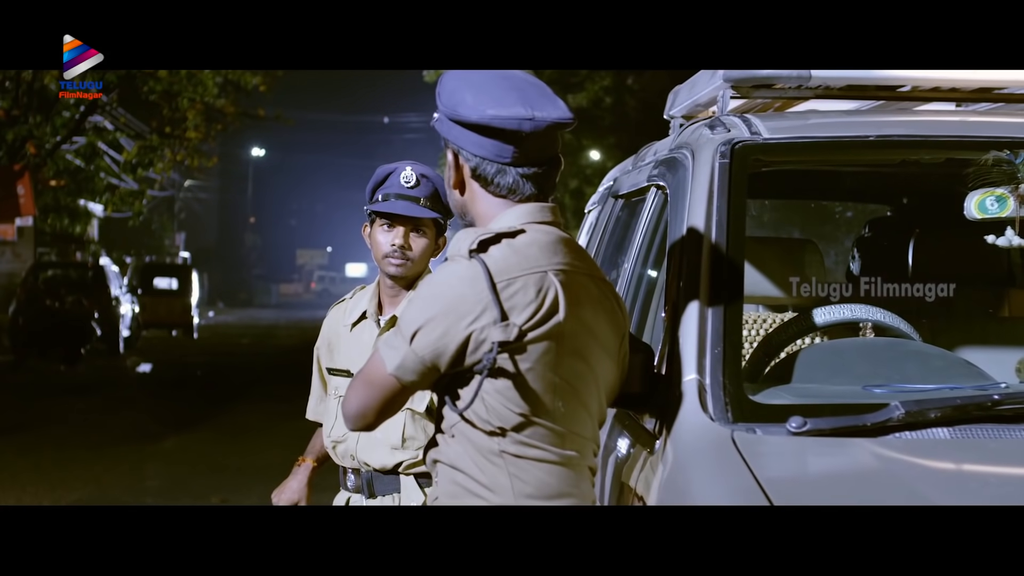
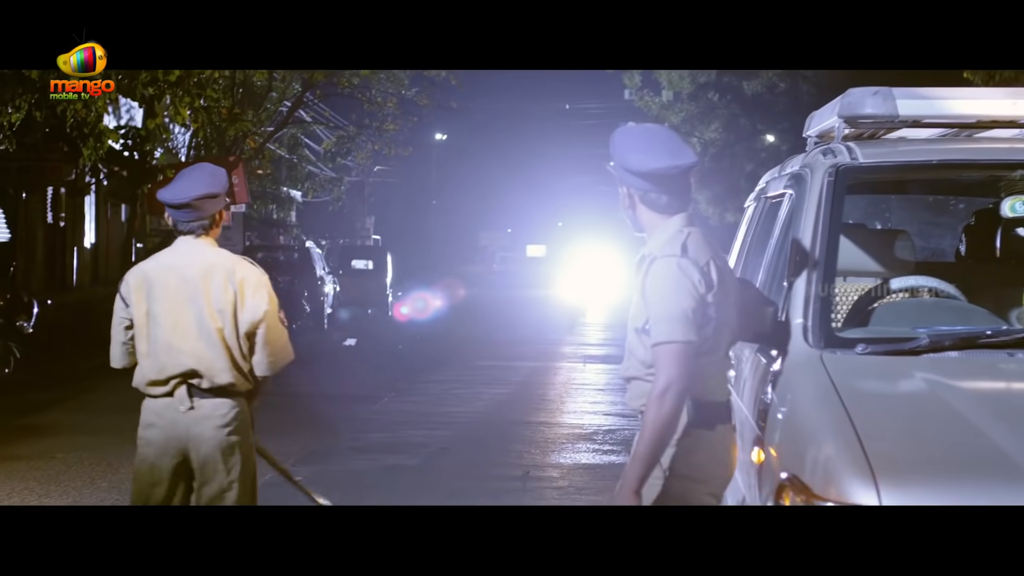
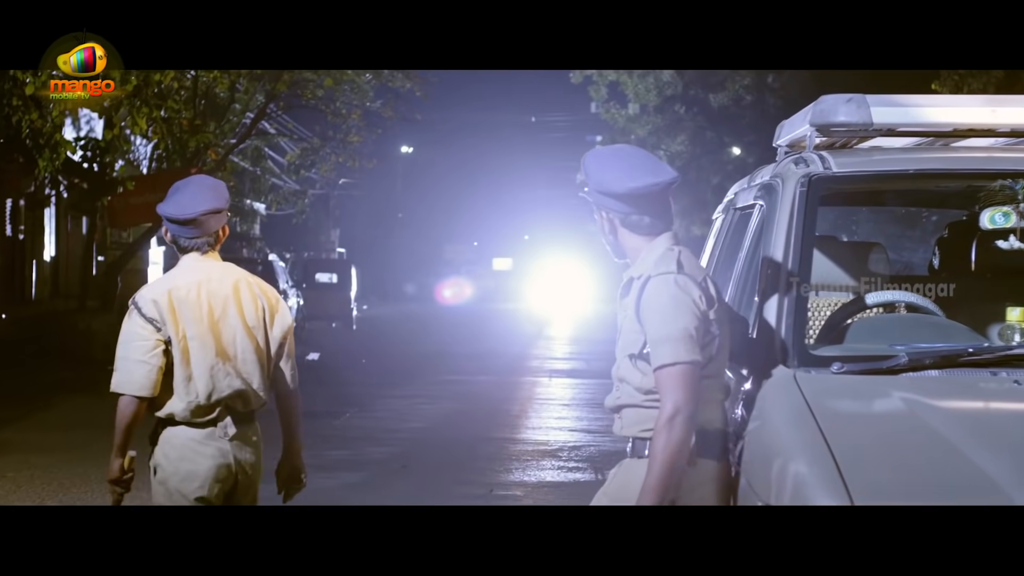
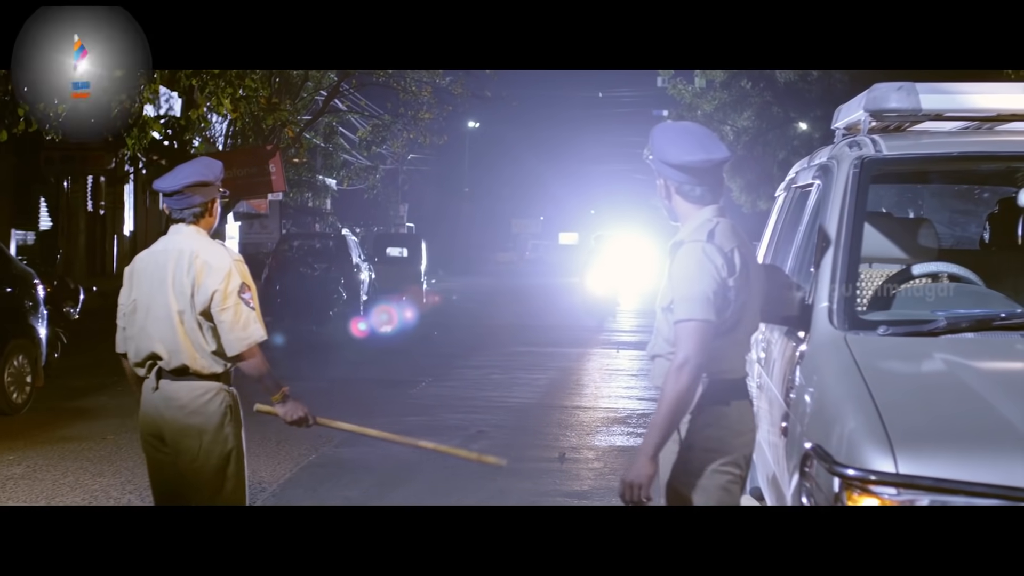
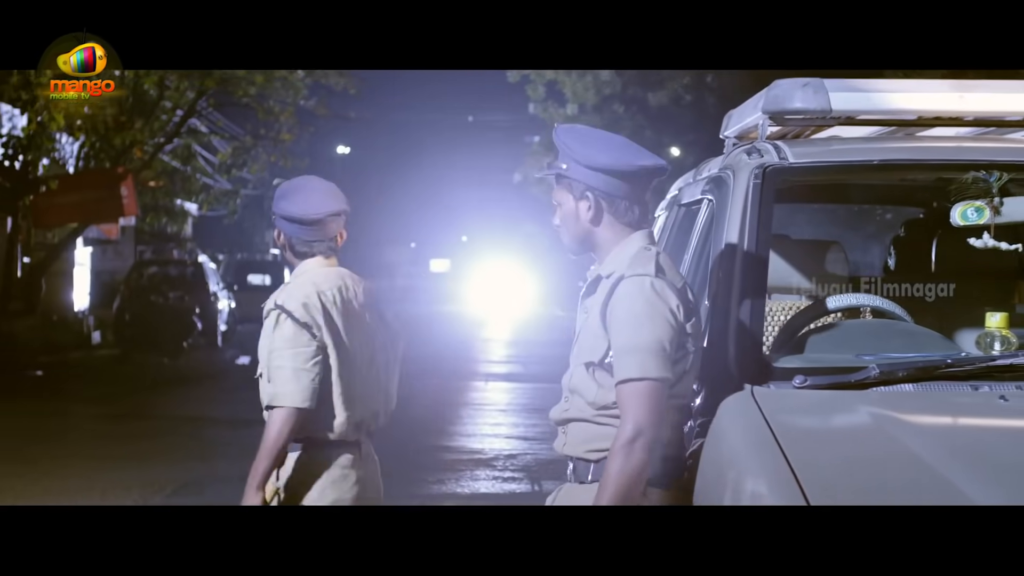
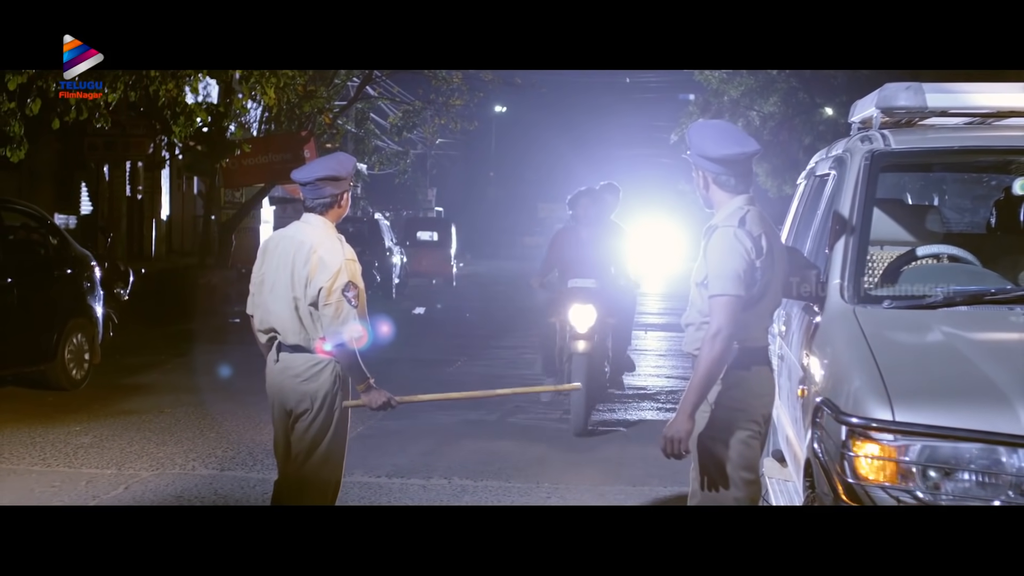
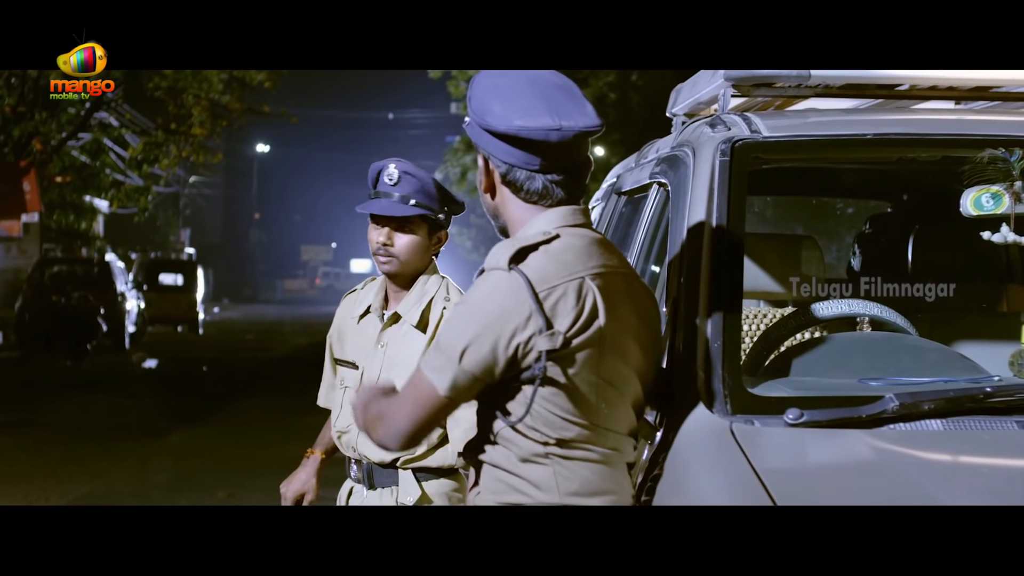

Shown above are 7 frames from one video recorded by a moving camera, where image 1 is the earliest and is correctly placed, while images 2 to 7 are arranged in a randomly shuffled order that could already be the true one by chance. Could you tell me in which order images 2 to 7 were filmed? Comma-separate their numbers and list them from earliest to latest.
7, 5, 3, 2, 4, 6
